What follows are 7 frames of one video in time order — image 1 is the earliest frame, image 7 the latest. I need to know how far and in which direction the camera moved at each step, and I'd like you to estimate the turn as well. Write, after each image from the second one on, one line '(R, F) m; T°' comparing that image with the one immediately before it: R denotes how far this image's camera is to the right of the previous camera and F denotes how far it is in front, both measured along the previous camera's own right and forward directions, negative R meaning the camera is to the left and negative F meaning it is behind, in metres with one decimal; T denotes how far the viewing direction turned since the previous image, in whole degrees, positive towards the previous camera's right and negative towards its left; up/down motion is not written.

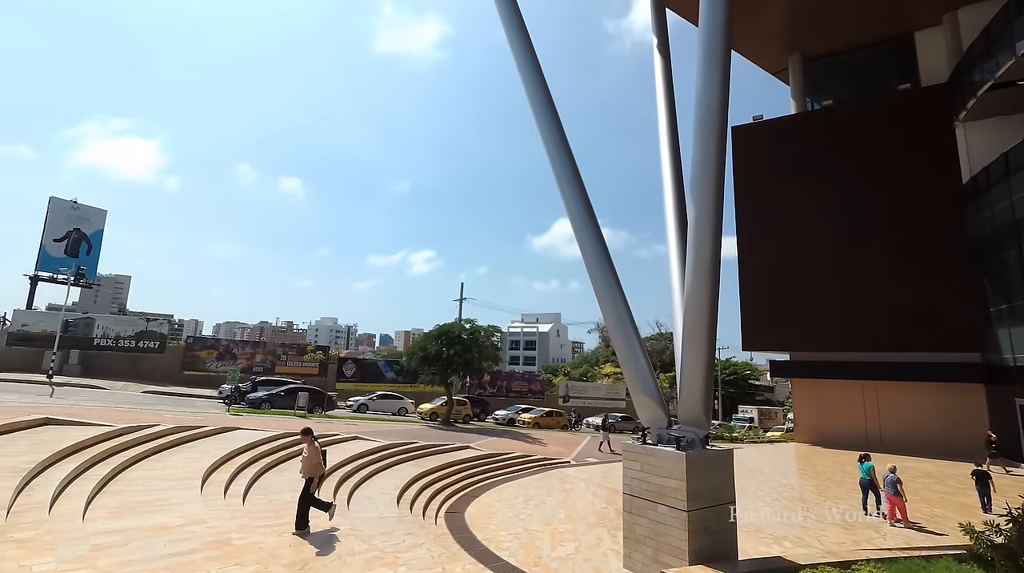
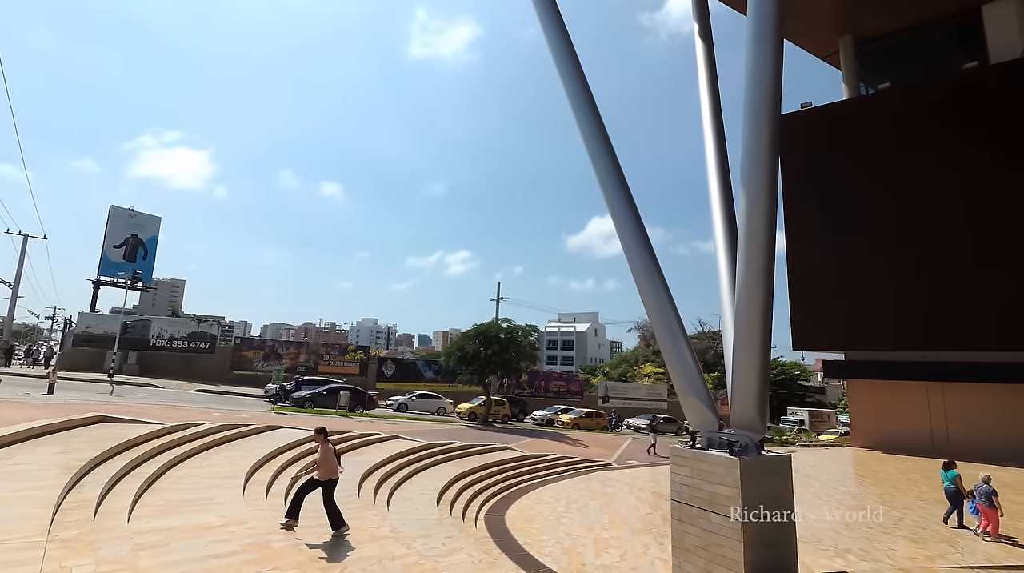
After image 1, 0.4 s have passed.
(-0.1, +0.3) m; -4°
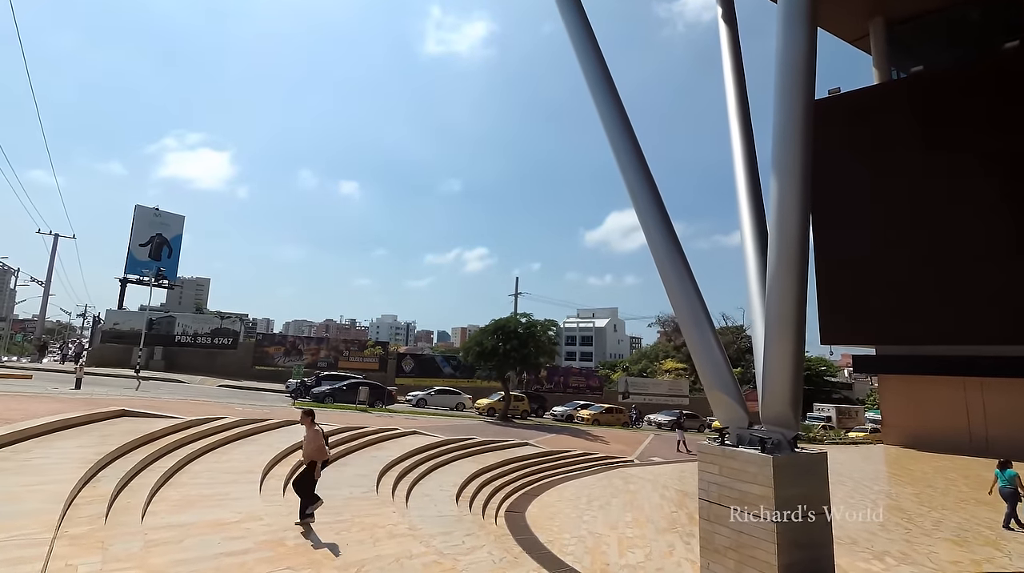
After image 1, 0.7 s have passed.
(0.0, +0.2) m; -2°
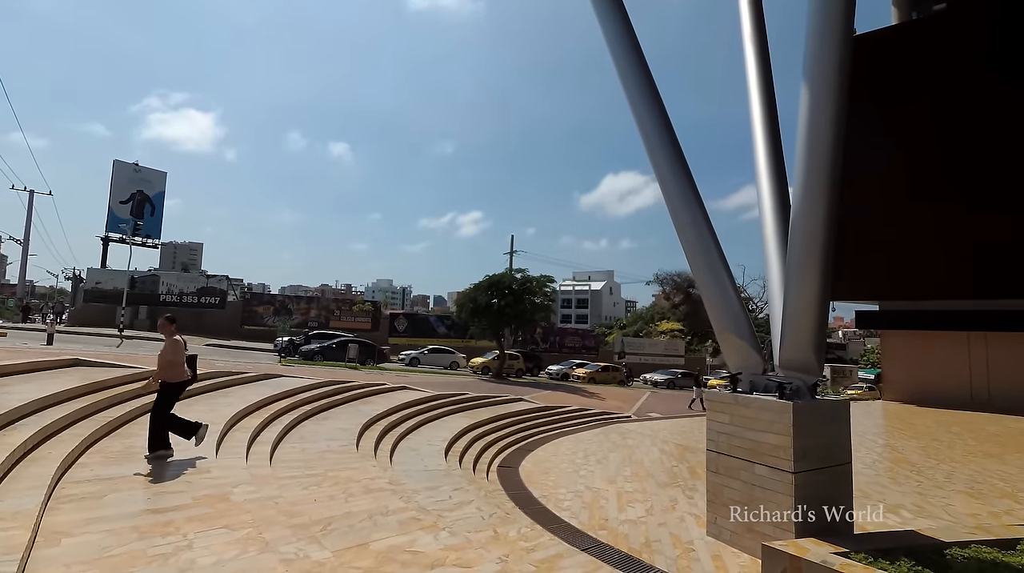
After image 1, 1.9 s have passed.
(+0.1, +0.8) m; 0°
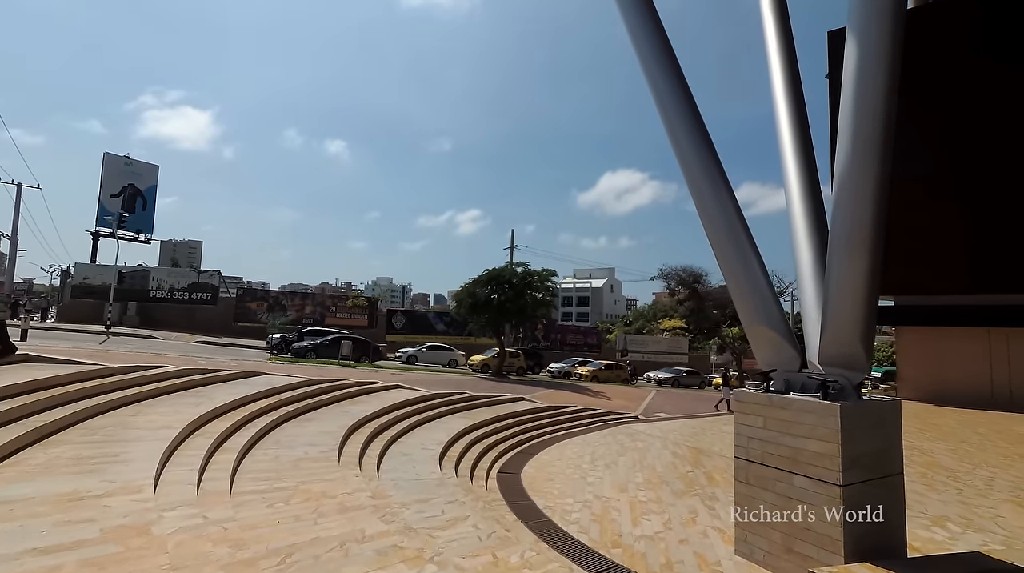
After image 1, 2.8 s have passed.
(0.0, +0.8) m; 0°
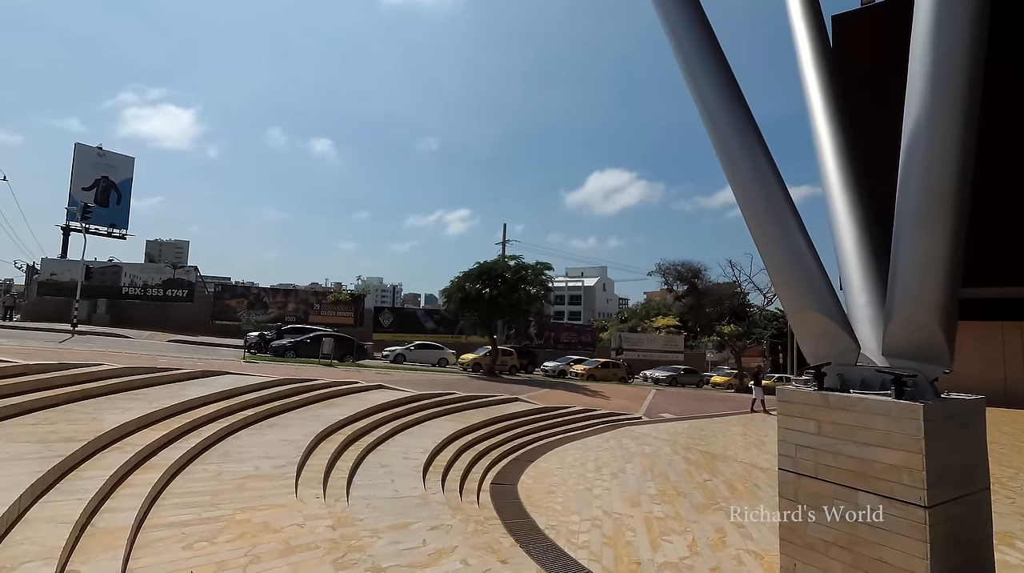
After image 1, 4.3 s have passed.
(-0.1, +1.1) m; +1°
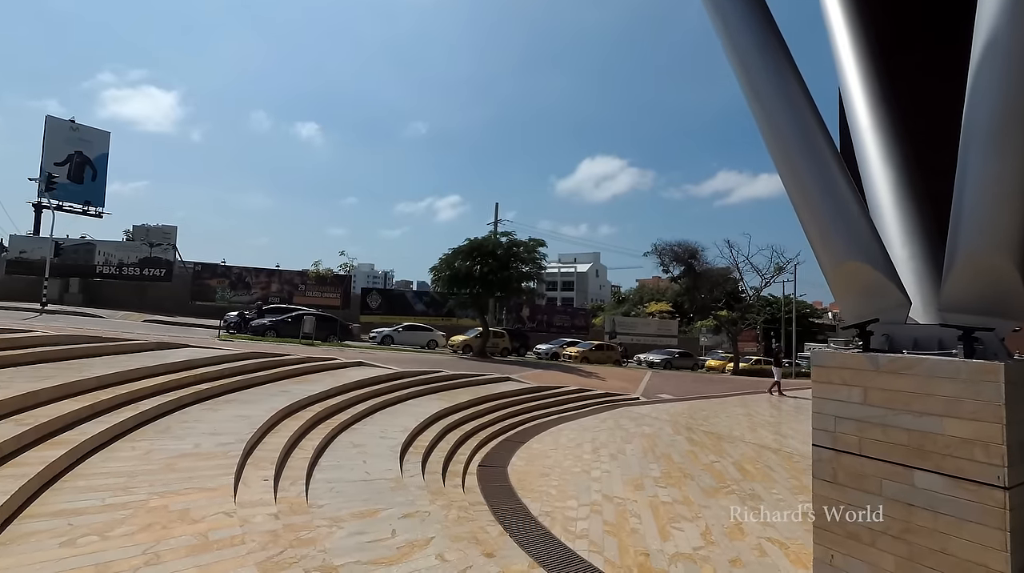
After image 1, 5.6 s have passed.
(0.0, +0.8) m; +1°
